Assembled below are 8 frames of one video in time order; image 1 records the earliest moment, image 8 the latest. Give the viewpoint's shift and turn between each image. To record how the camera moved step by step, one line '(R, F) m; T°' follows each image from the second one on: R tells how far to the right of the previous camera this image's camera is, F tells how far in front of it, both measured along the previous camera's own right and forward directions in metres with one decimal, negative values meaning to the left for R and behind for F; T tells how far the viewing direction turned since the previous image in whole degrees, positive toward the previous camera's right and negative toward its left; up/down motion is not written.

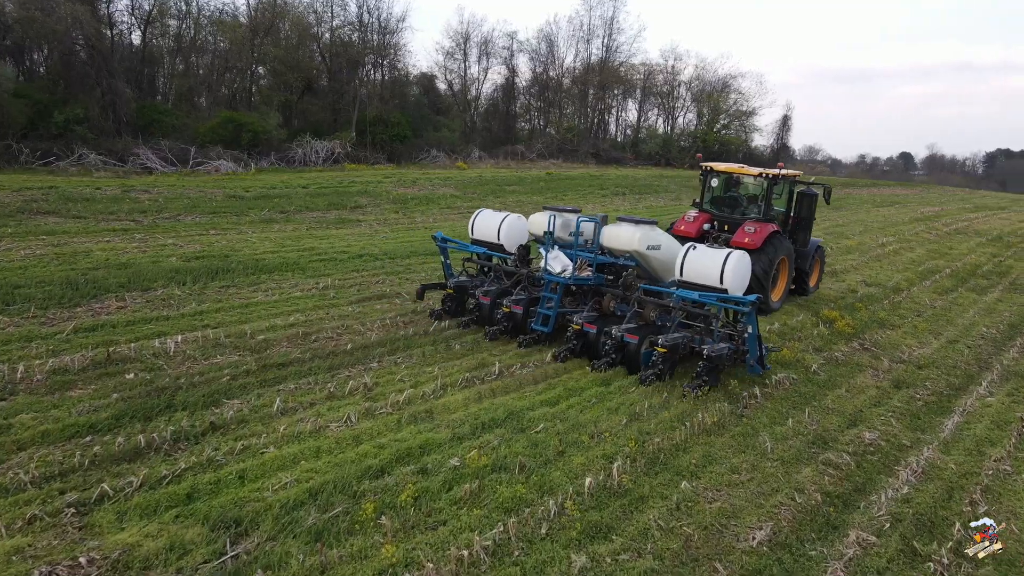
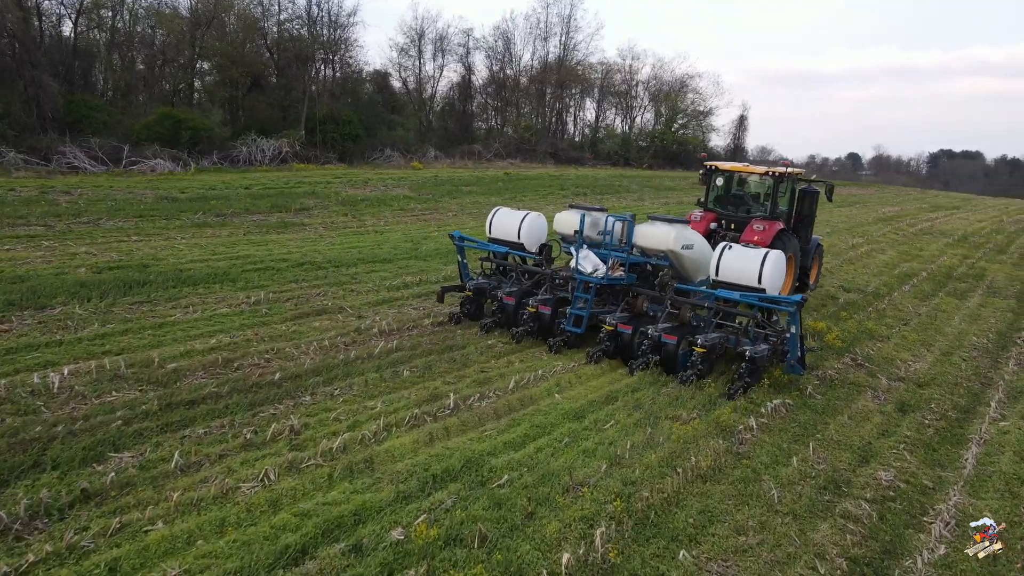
(0.0, +1.0) m; +3°
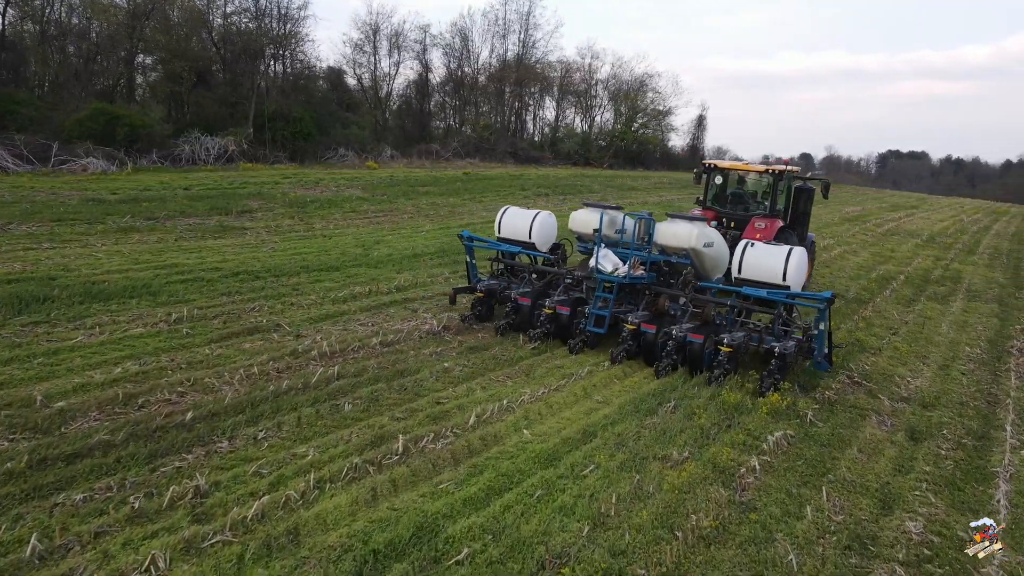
(0.0, +1.0) m; +3°
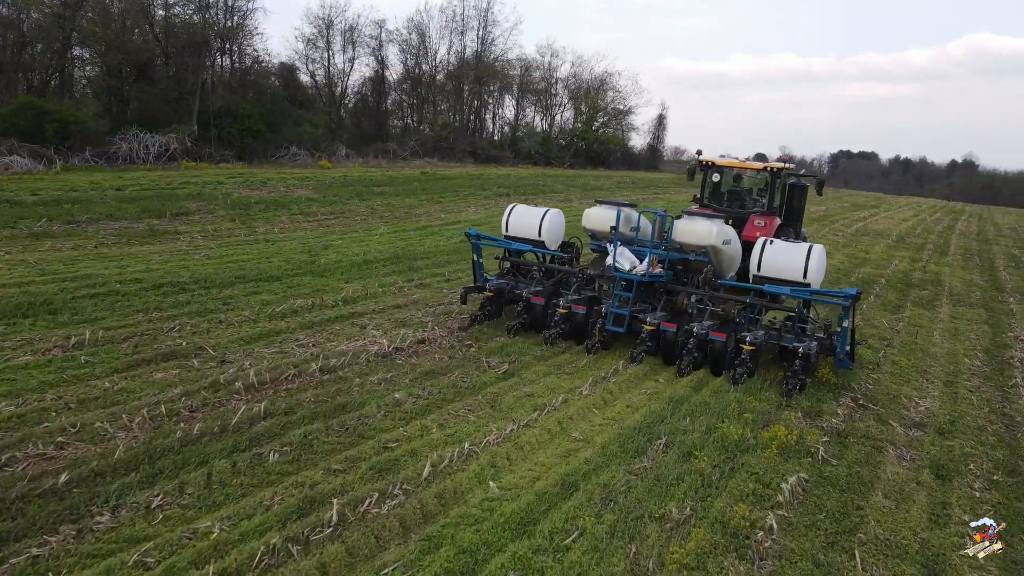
(0.0, +1.0) m; +3°
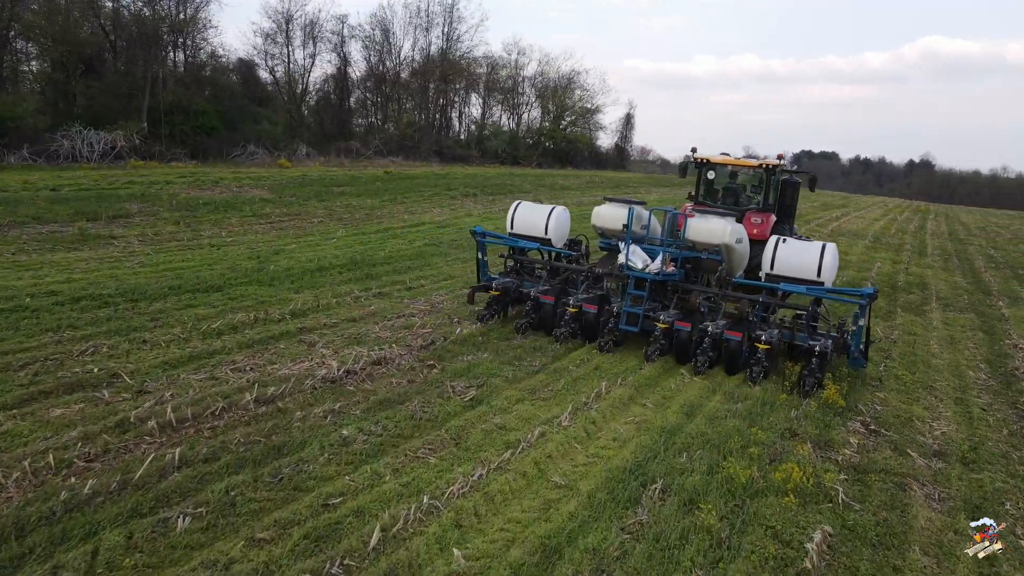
(0.0, +0.8) m; +3°
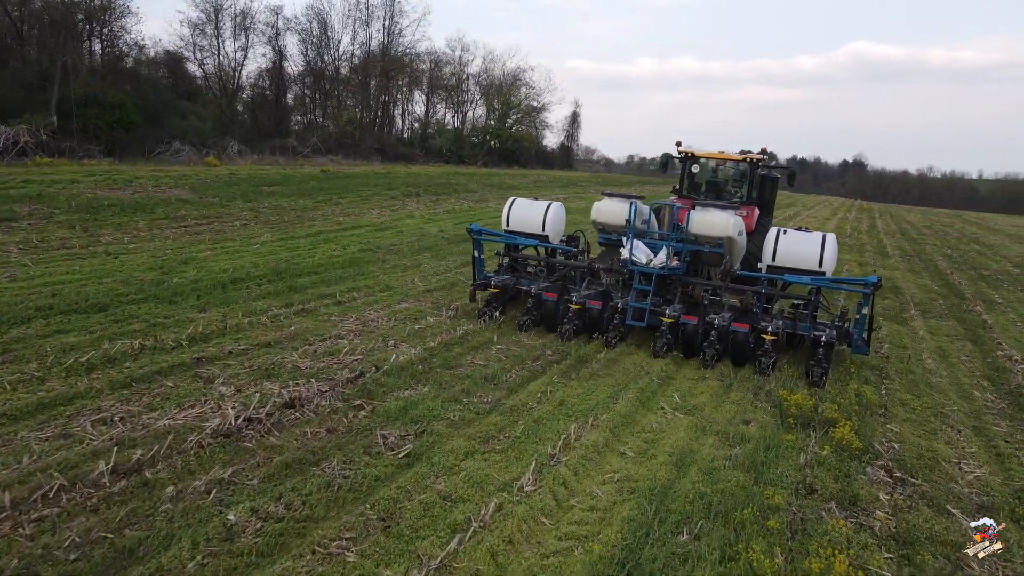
(0.0, +1.2) m; +4°
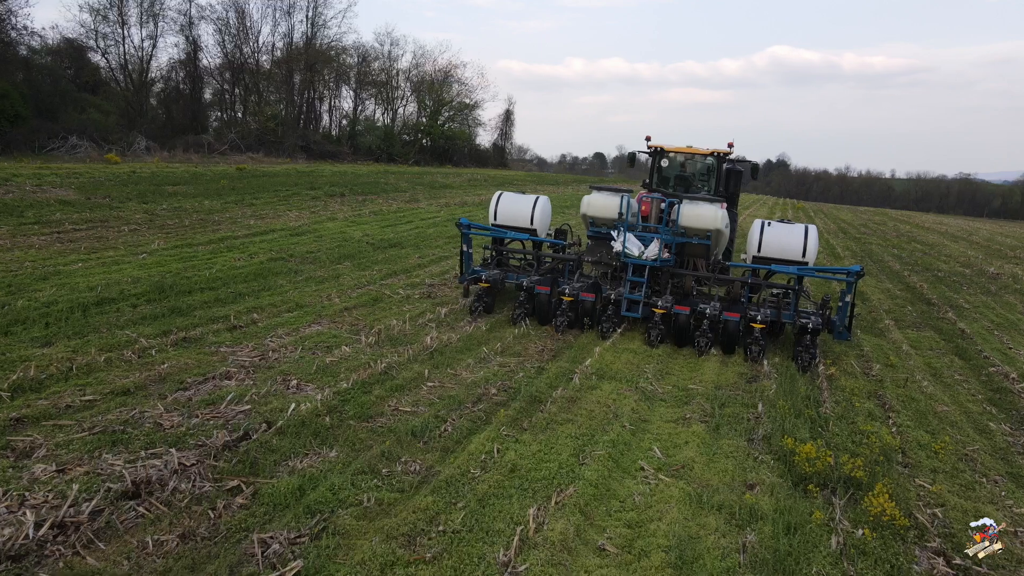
(0.0, +1.4) m; +5°
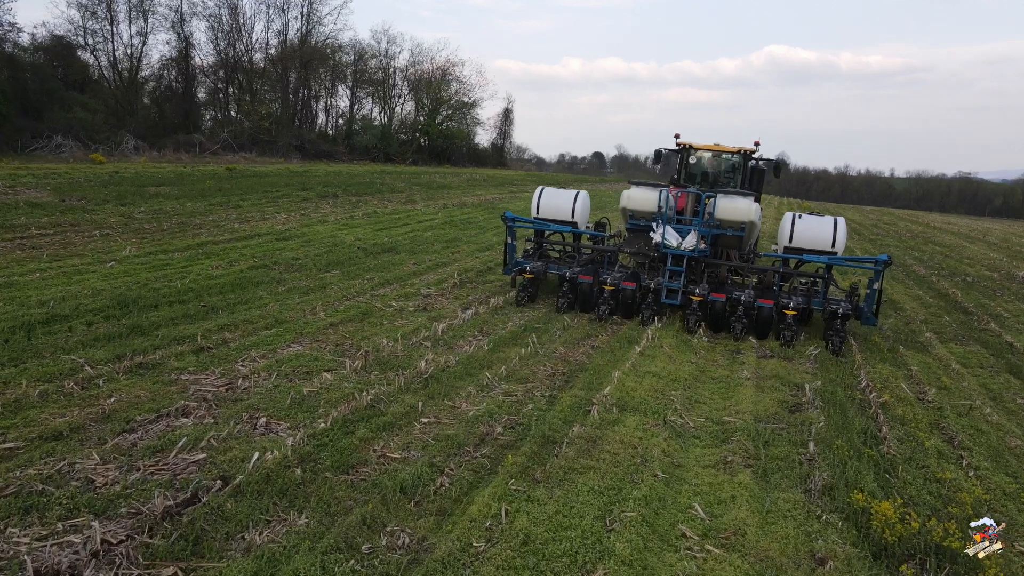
(-0.1, +0.9) m; 0°
